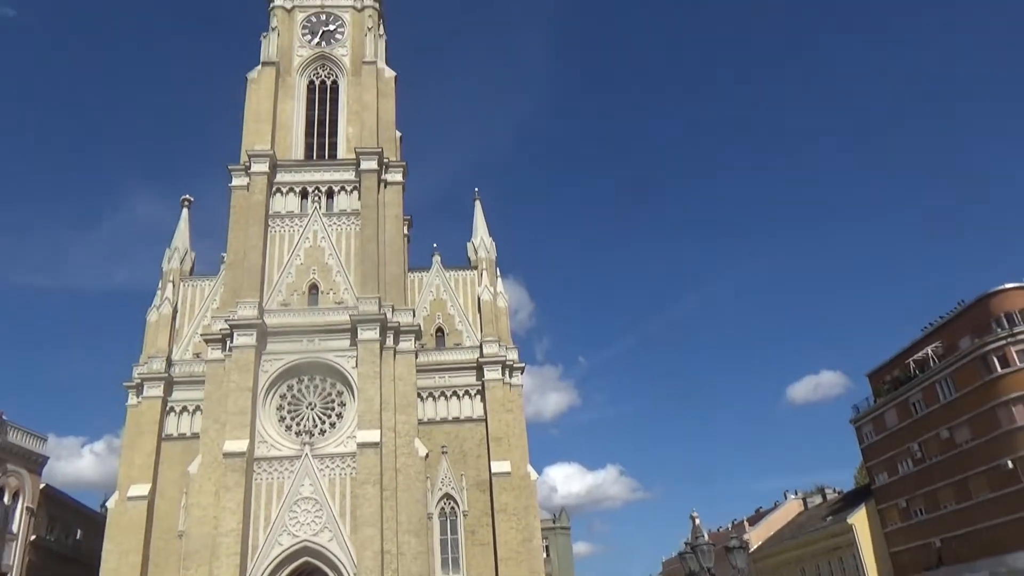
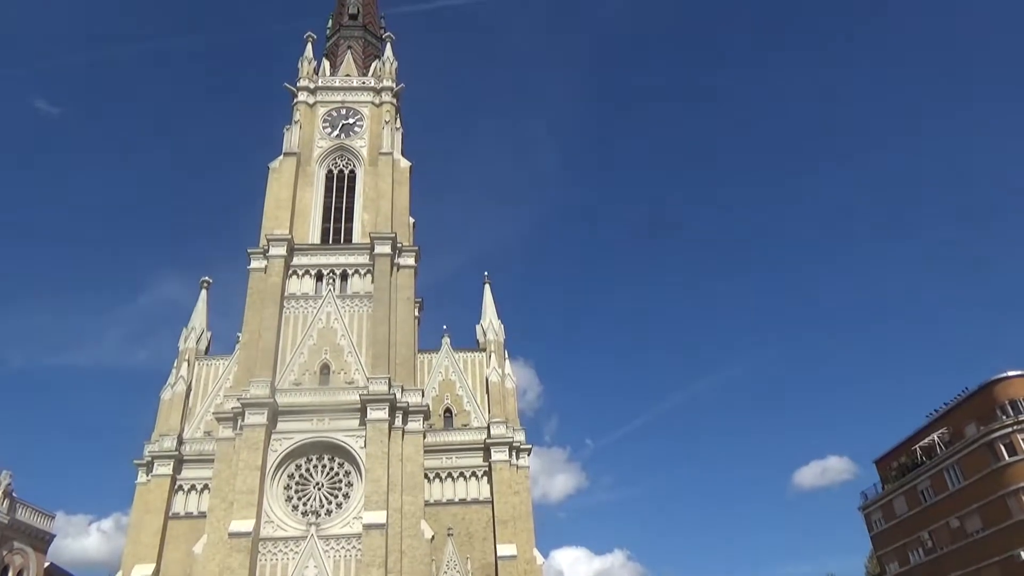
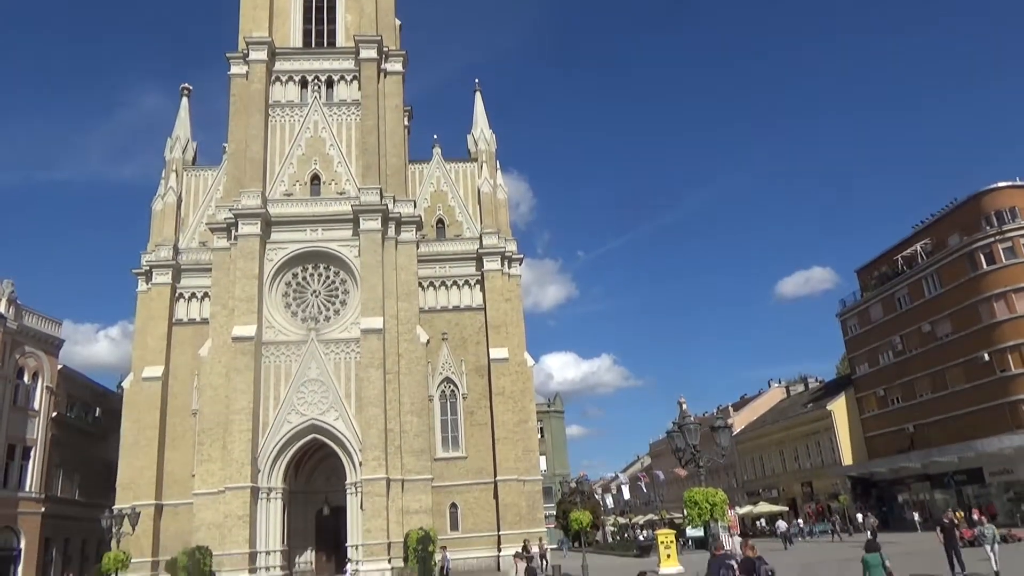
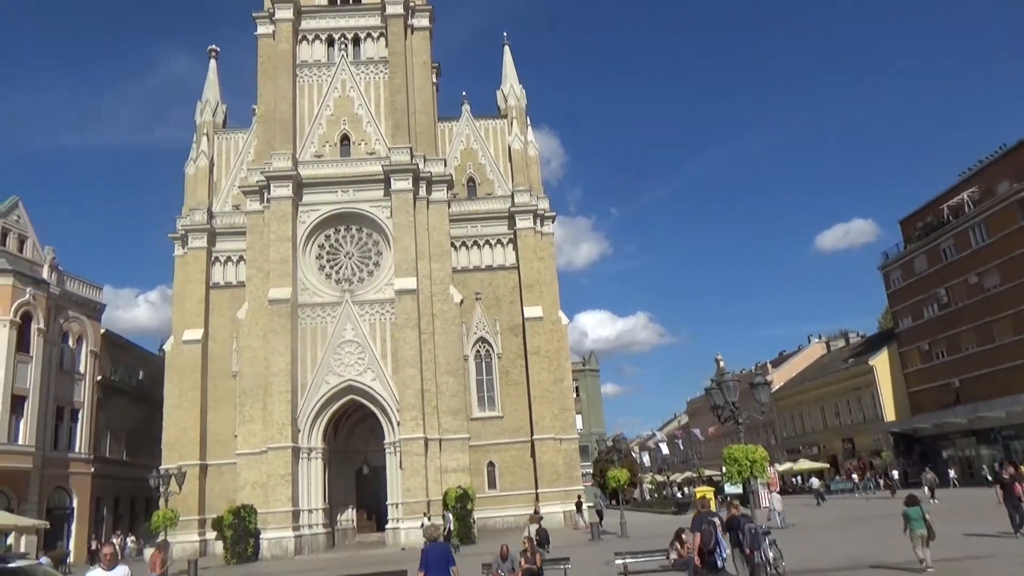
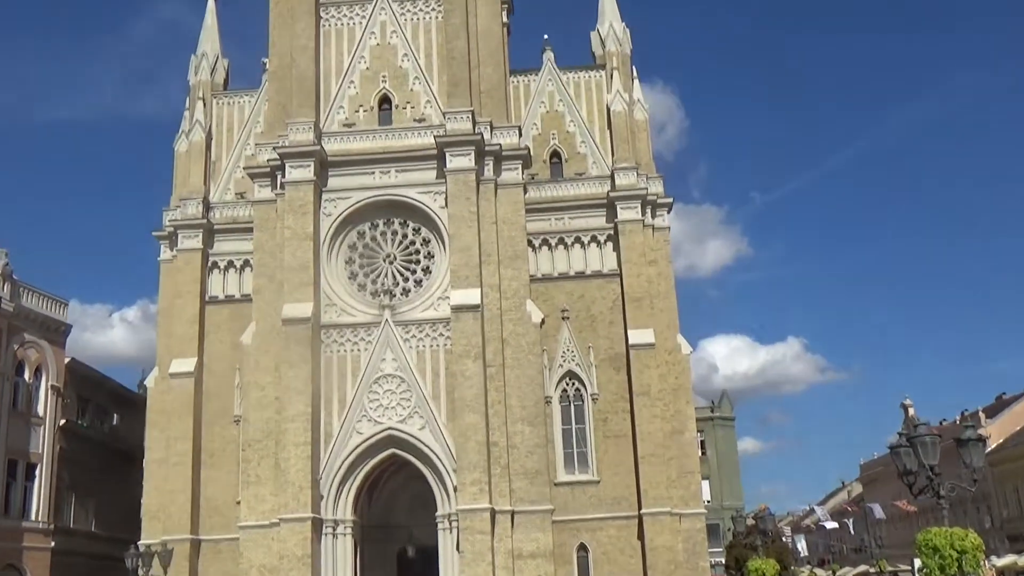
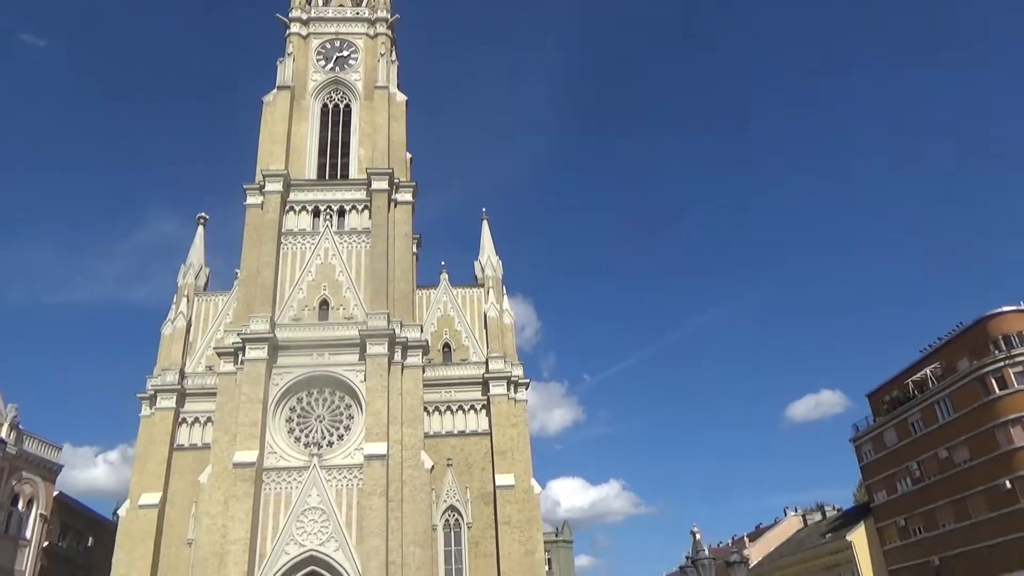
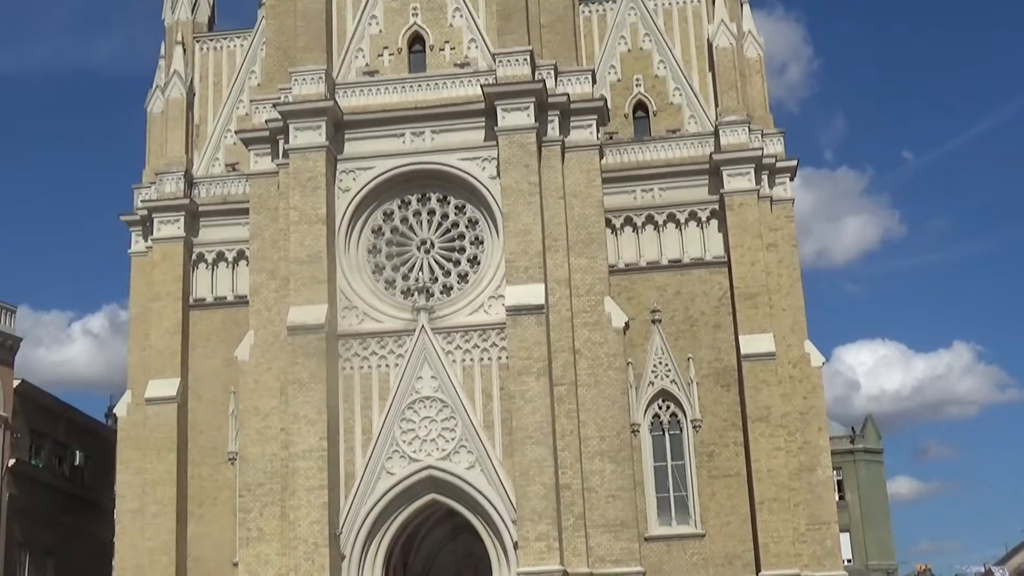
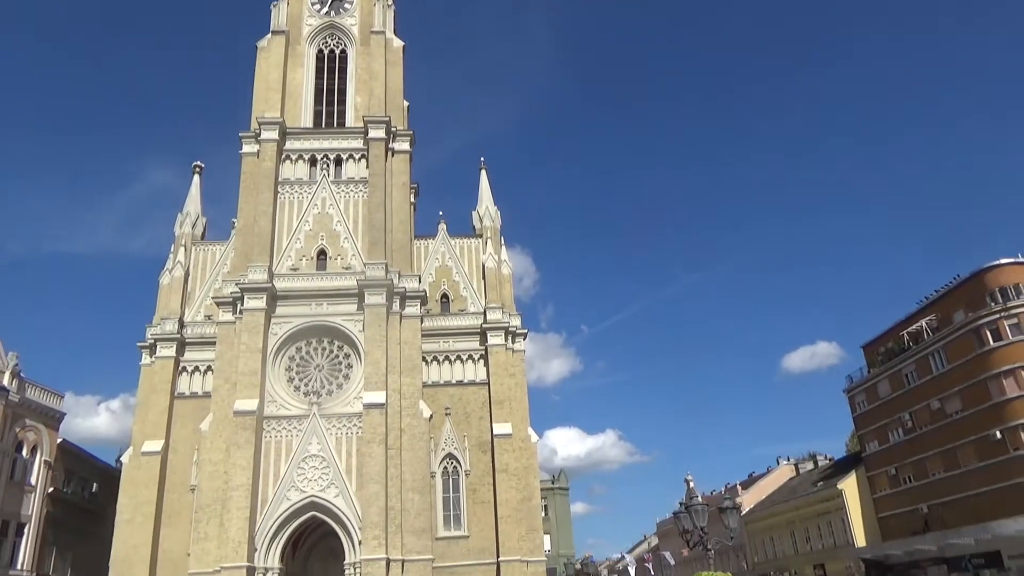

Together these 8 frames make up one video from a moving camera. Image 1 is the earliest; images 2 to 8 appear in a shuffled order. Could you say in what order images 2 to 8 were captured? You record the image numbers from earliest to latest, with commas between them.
2, 6, 8, 3, 4, 5, 7
